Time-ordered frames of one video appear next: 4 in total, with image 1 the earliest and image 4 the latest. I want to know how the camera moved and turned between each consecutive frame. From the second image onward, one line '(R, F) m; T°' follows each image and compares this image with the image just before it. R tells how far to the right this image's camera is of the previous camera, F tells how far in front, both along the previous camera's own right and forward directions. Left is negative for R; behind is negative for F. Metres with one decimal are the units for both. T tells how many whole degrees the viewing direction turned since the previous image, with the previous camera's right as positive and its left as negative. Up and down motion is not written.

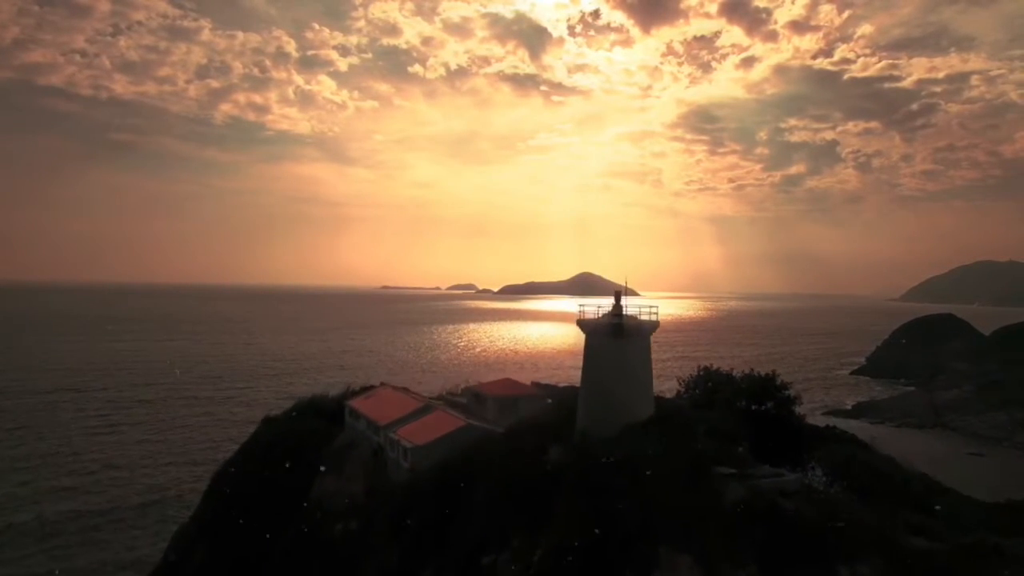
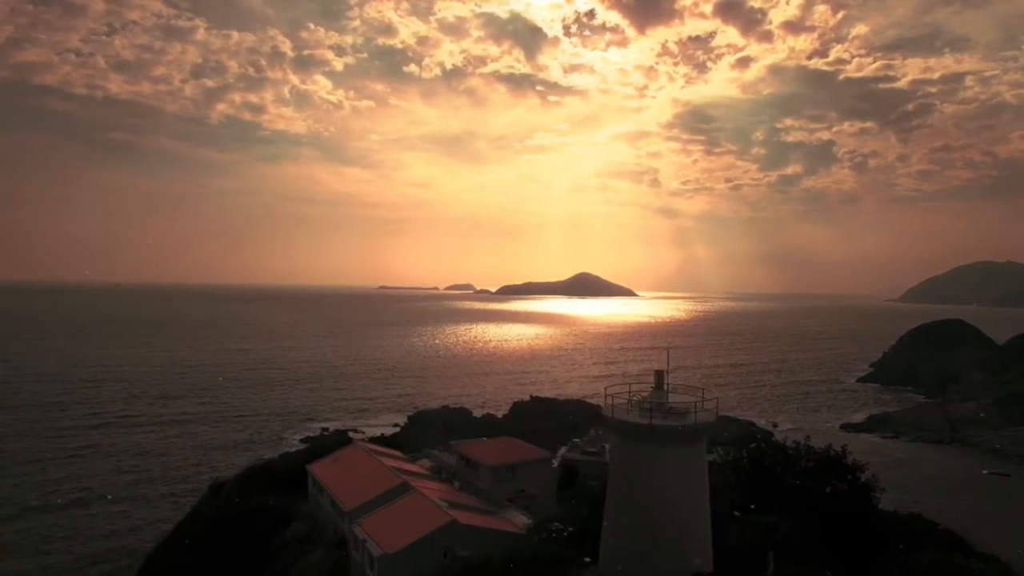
(-0.7, +1.2) m; 0°
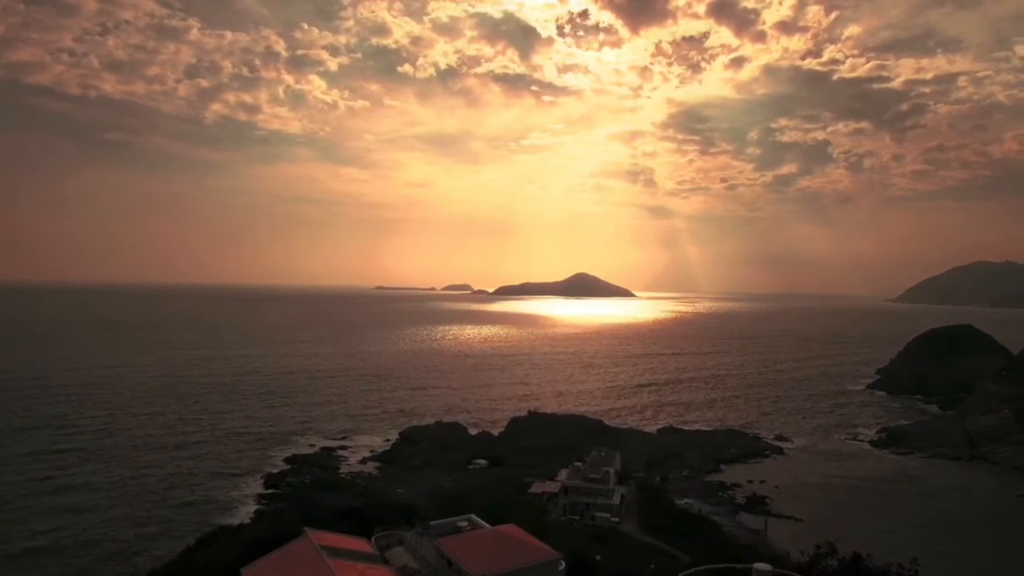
(-1.5, +0.5) m; 0°
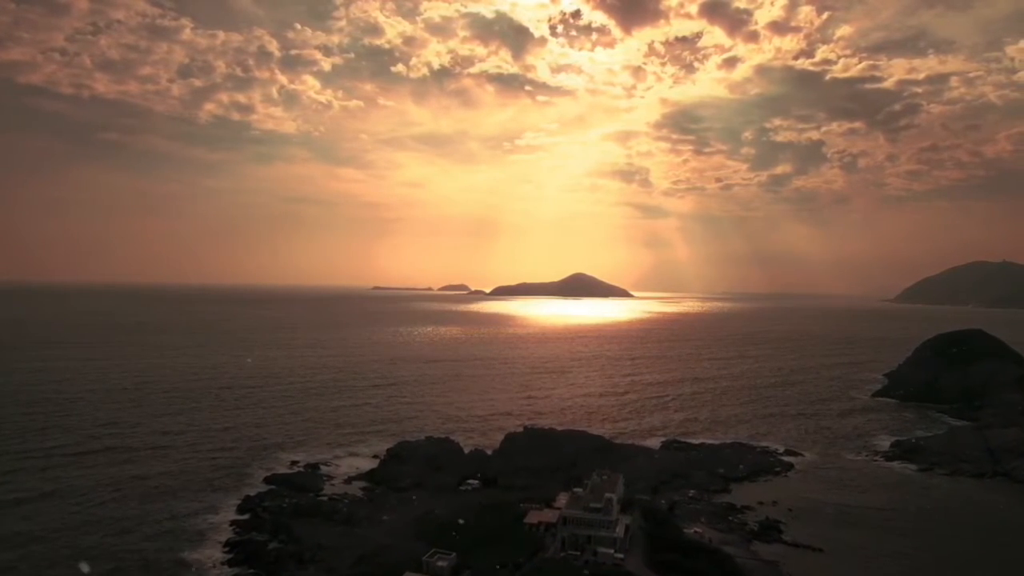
(-0.2, +3.0) m; 0°
